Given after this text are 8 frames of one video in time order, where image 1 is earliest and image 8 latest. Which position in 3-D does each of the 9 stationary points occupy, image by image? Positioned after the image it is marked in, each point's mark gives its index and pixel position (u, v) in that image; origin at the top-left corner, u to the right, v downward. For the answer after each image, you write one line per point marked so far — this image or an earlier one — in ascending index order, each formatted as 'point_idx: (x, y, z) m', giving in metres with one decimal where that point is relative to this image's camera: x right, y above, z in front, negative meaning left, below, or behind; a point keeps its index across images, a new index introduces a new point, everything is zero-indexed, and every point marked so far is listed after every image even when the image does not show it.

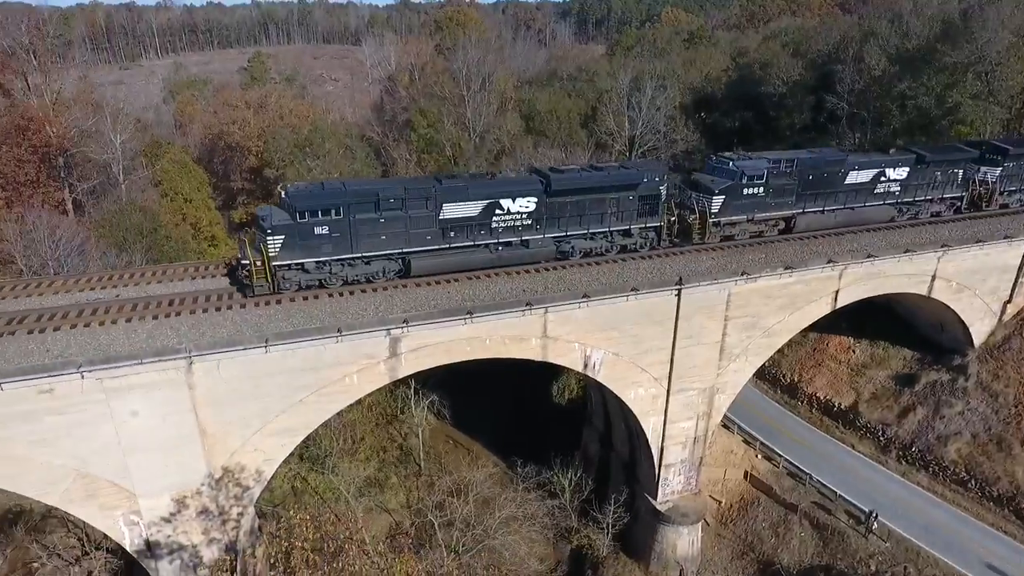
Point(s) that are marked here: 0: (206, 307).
0: (-9.0, -0.6, +18.4) m
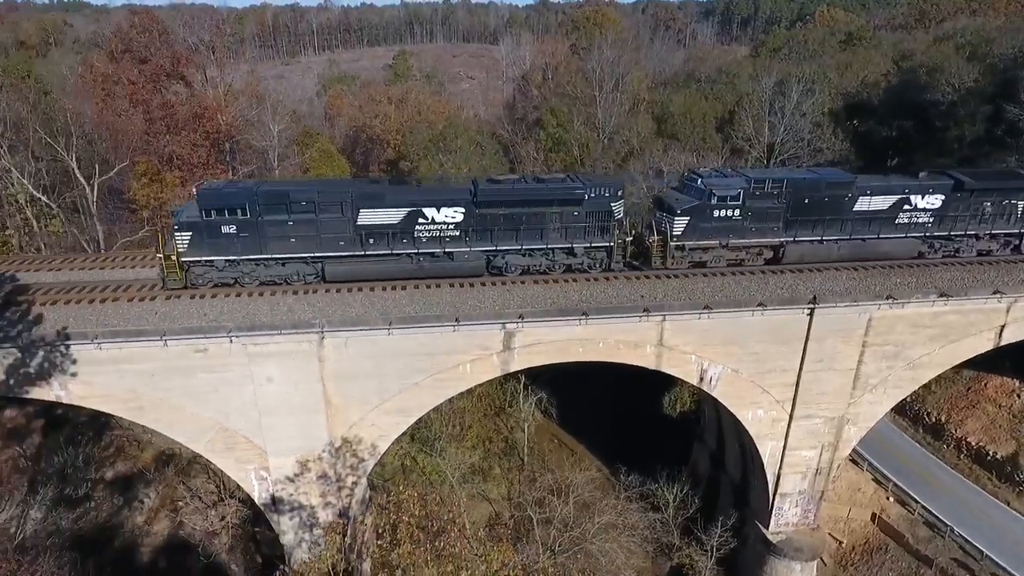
0: (-5.4, 0.0, +19.7) m
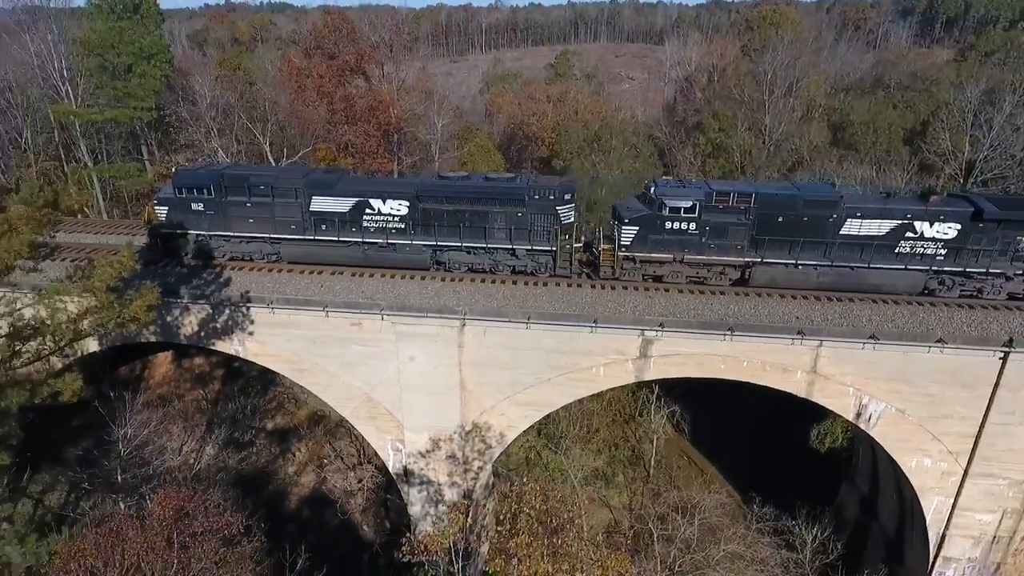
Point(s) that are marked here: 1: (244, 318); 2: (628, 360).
0: (-0.9, +0.3, +20.4) m
1: (-8.5, -0.9, +19.7) m
2: (+3.4, -2.1, +18.4) m
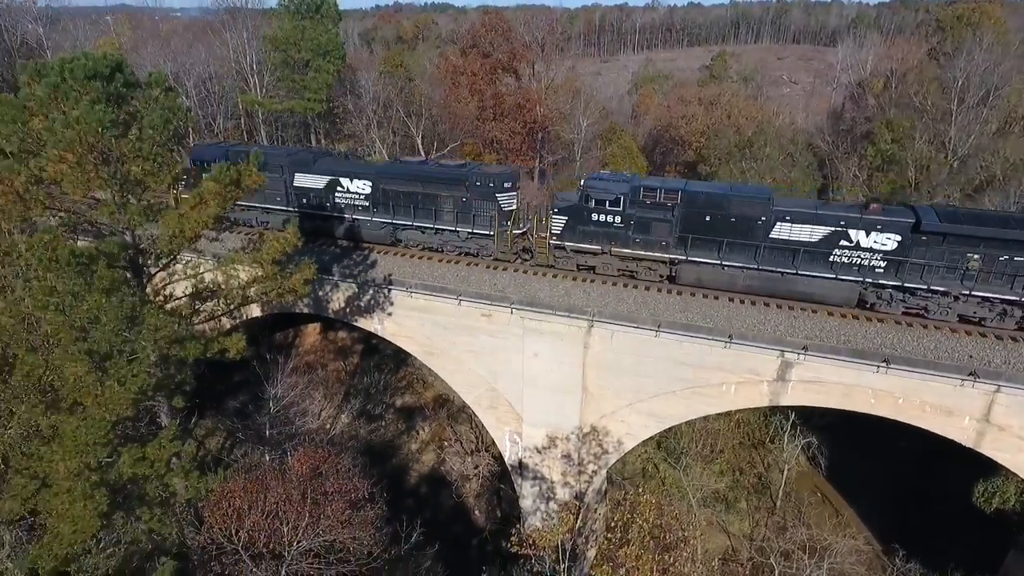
0: (+3.4, +0.2, +20.1) m
1: (-4.3, -0.3, +21.0) m
2: (+7.0, -2.6, +17.3) m
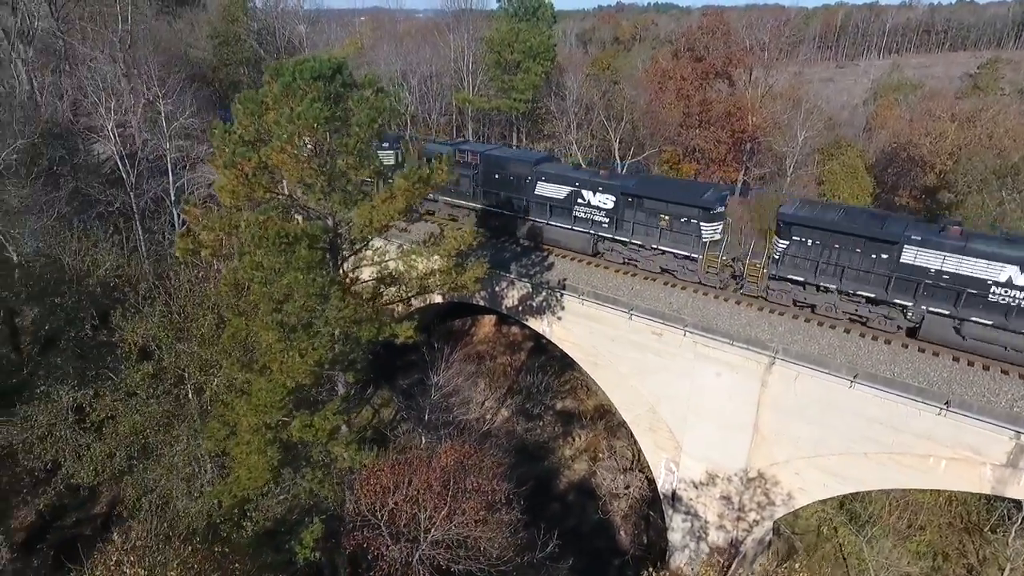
0: (+8.6, -0.9, +17.8) m
1: (+1.5, -0.4, +21.0) m
2: (+10.8, -4.1, +14.2) m
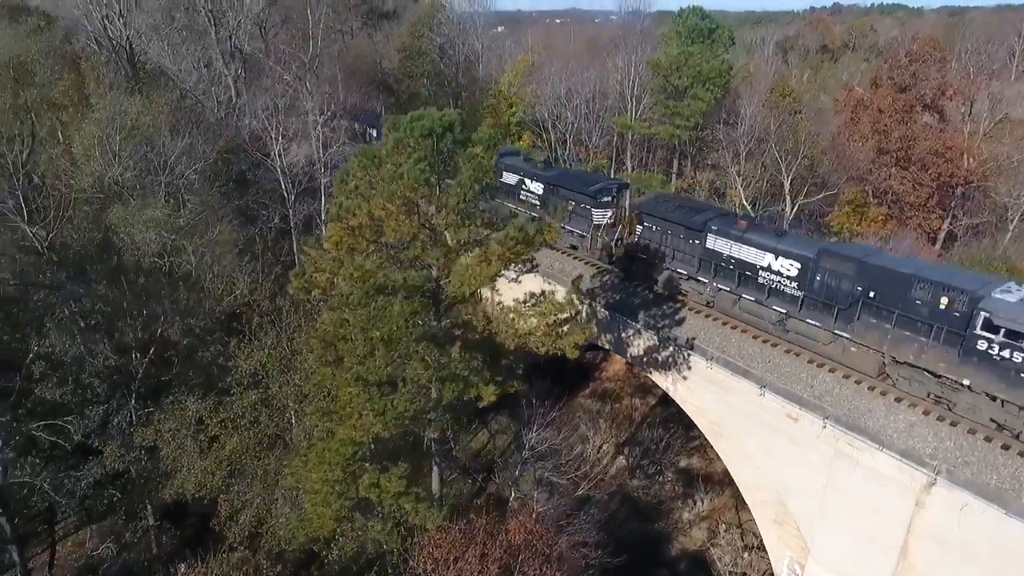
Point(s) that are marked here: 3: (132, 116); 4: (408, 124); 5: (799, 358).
0: (+11.2, -3.5, +14.4) m
1: (+5.3, -2.3, +19.3) m
2: (+12.0, -6.8, +10.4) m
3: (-11.7, +5.2, +19.2) m
4: (-2.0, +3.2, +12.1) m
5: (+8.2, -2.0, +17.7) m
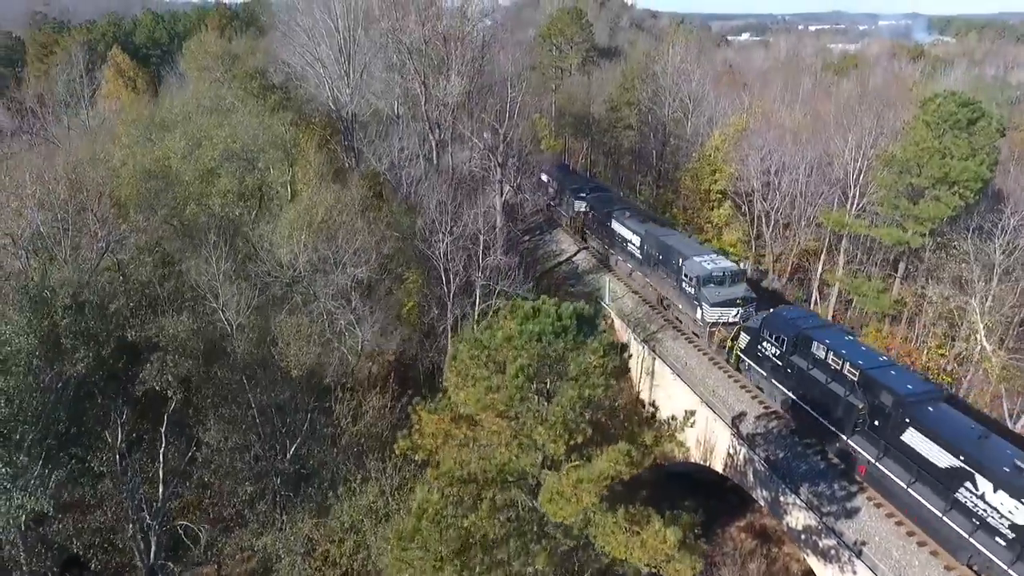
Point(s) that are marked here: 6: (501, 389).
0: (+12.3, -9.1, +9.5) m
1: (+8.5, -7.2, +16.0) m
2: (+11.4, -12.4, +5.5) m
3: (-6.4, +2.7, +21.1) m
4: (+0.2, -0.5, +11.4) m
5: (+10.8, -7.3, +13.6) m
6: (-0.2, -1.6, +11.0) m
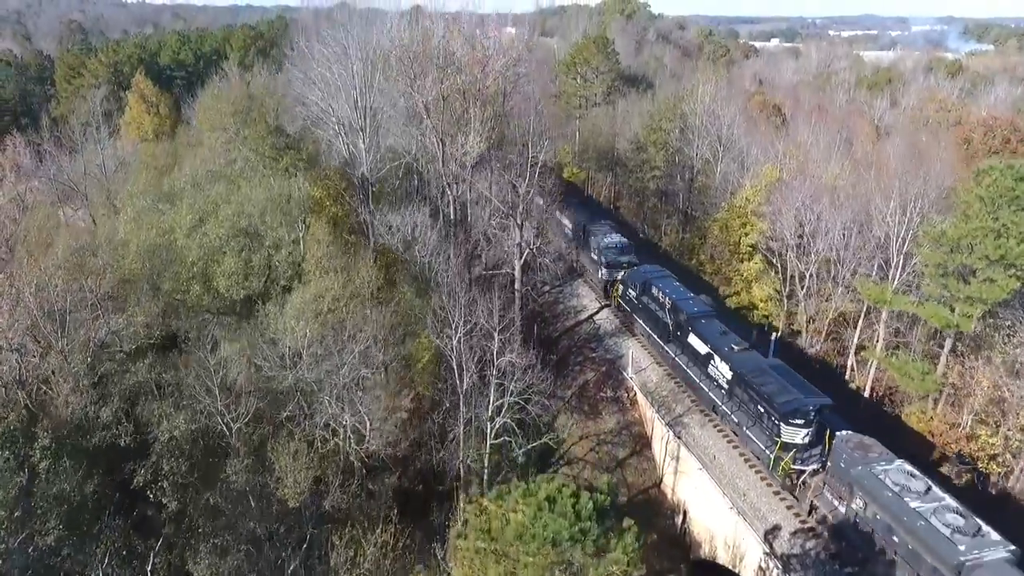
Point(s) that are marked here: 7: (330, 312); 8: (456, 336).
0: (+12.3, -12.3, +7.8) m
1: (+8.7, -10.3, +14.4) m
2: (+11.1, -15.6, +3.7) m
3: (-5.8, -0.3, +20.0) m
4: (+0.4, -3.6, +10.0) m
5: (+10.9, -10.5, +11.9) m
6: (-0.1, -4.7, +9.7) m
7: (-5.8, -0.7, +19.9) m
8: (-1.7, -1.5, +19.9) m
